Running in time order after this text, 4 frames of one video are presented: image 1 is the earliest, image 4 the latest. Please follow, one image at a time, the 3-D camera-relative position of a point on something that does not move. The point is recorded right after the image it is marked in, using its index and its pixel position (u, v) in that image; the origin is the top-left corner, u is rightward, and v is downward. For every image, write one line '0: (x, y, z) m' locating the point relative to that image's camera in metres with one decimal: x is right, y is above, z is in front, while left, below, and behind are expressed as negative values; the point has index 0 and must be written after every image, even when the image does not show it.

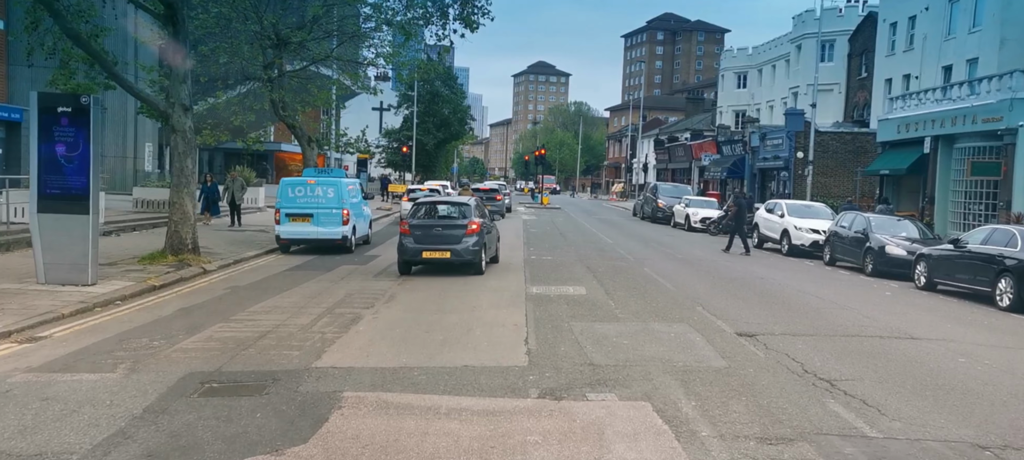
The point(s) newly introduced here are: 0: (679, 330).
0: (+2.0, -1.2, +10.3) m
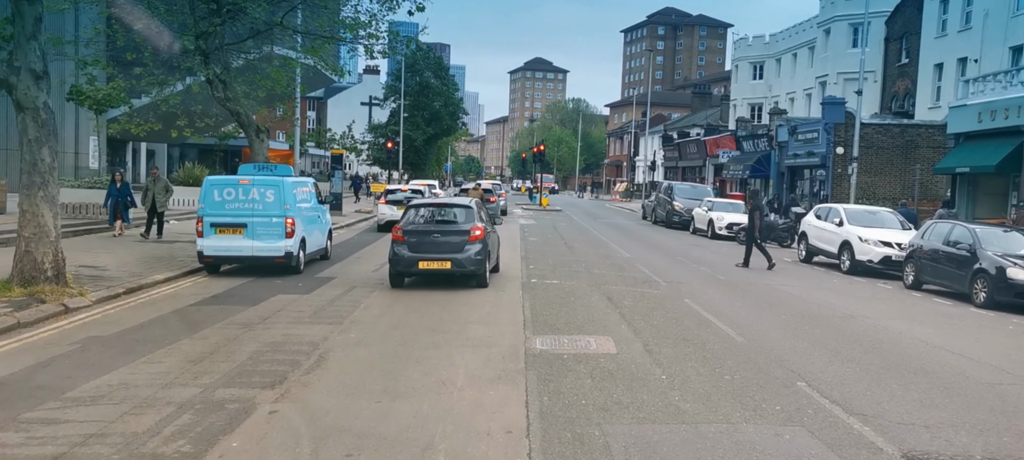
0: (+1.9, -1.4, +5.8) m
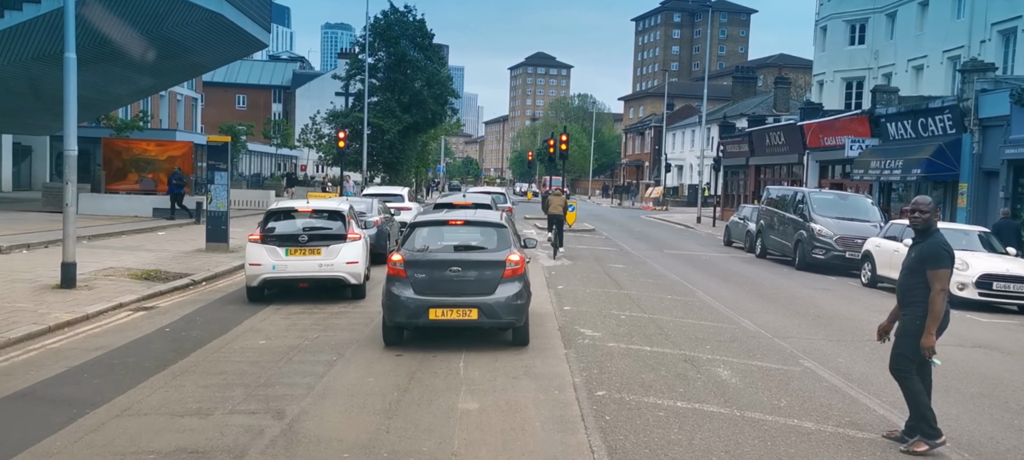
0: (+2.2, -2.3, -8.7) m
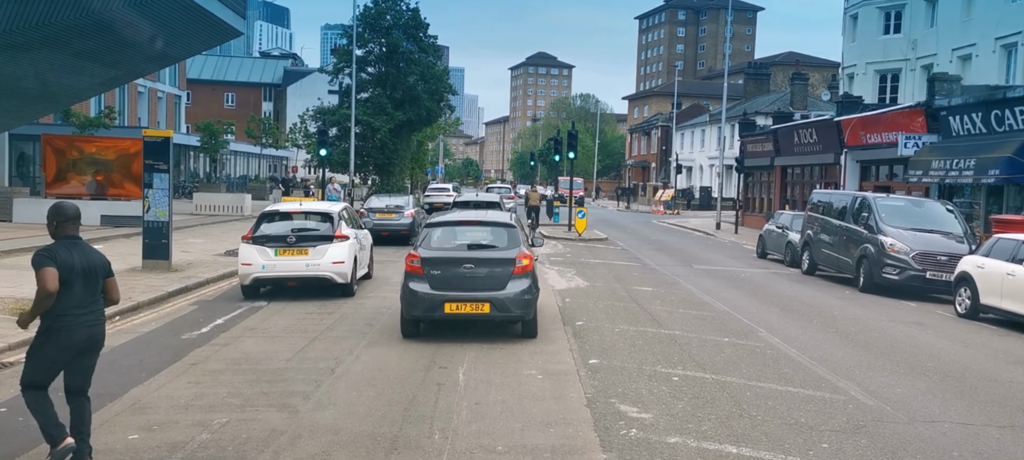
0: (+2.3, -2.5, -12.1) m
